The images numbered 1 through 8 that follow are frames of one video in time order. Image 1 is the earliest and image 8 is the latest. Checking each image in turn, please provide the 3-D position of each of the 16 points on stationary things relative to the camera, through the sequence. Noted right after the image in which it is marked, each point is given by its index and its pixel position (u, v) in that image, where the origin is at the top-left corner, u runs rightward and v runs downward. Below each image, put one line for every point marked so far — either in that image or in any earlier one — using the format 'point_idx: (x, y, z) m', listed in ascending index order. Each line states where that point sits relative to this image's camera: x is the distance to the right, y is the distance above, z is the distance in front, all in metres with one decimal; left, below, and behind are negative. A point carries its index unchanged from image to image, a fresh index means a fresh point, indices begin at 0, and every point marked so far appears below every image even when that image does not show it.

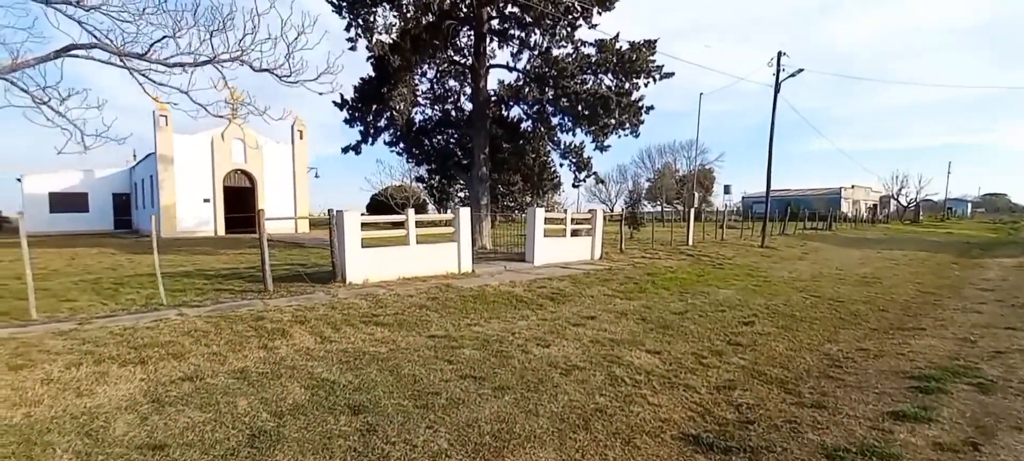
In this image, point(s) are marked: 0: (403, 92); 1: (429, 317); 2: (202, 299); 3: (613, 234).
0: (-3.2, +4.1, +14.3) m
1: (-1.1, -1.1, +6.5) m
2: (-4.5, -1.0, +7.1) m
3: (+3.8, -0.1, +18.3) m
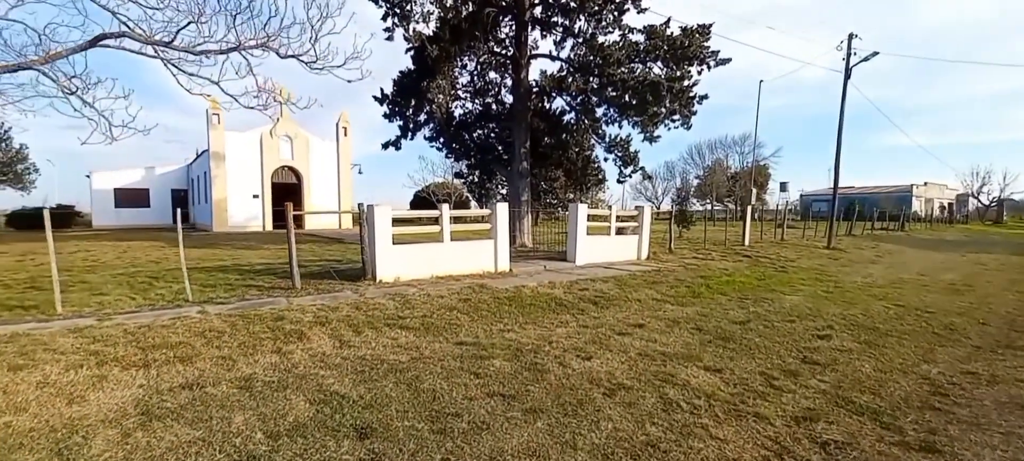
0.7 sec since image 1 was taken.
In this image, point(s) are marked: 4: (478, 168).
0: (-2.0, +4.2, +13.9) m
1: (-0.6, -1.1, +5.9) m
2: (-4.0, -0.9, +6.8) m
3: (+5.3, -0.1, +17.2) m
4: (-1.2, +2.2, +16.9) m
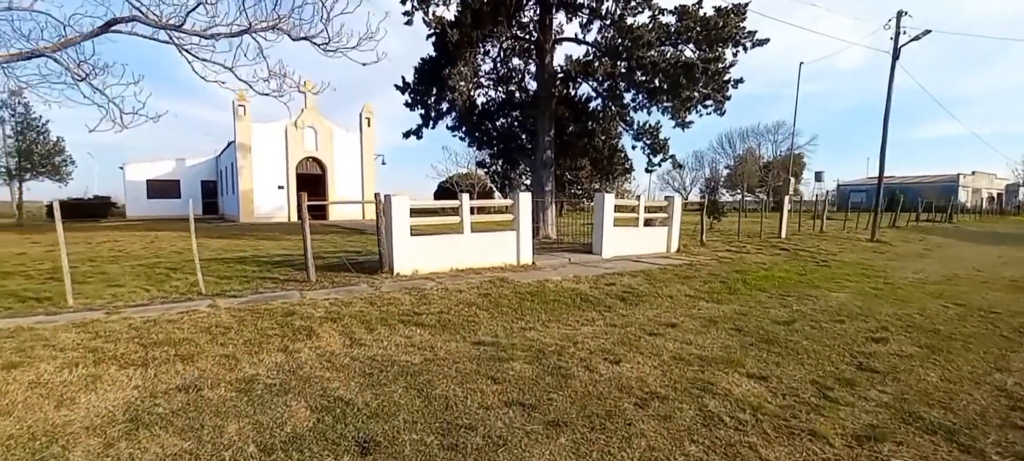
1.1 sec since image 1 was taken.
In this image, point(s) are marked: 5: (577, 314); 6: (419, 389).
0: (-1.3, +4.4, +13.5) m
1: (-0.4, -1.0, +5.6) m
2: (-3.7, -0.8, +6.6) m
3: (+6.1, +0.2, +16.6) m
4: (-0.4, +2.5, +16.5) m
5: (+0.8, -1.0, +5.9) m
6: (-0.7, -1.2, +3.6) m
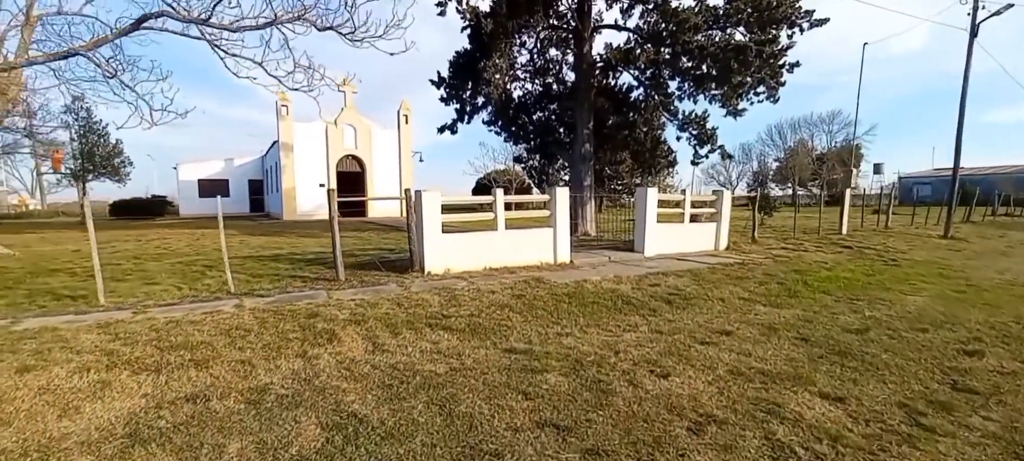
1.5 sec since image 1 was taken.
0: (-0.3, +4.5, +13.1) m
1: (0.0, -1.0, +5.2) m
2: (-3.2, -0.7, +6.5) m
3: (+7.3, +0.3, +15.6) m
4: (+0.9, +2.6, +16.1) m
5: (+1.2, -1.0, +5.4) m
6: (-0.5, -1.2, +3.2) m
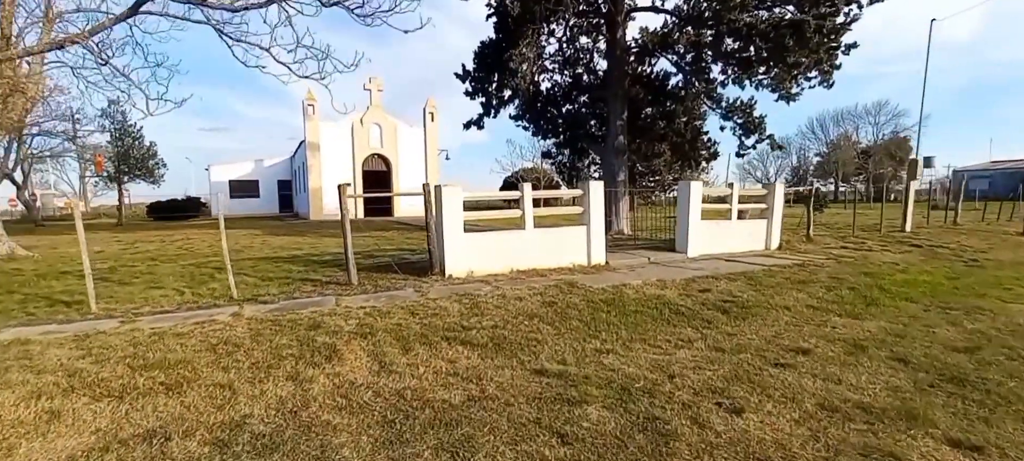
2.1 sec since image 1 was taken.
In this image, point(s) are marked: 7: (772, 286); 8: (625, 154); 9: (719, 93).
0: (+0.4, +4.5, +12.4) m
1: (+0.2, -1.0, +4.5) m
2: (-2.8, -0.7, +5.9) m
3: (+8.1, +0.4, +14.4) m
4: (+1.8, +2.6, +15.3) m
5: (+1.5, -0.9, +4.6) m
6: (-0.3, -1.1, +2.5) m
7: (+3.3, -0.7, +6.3) m
8: (+2.8, +1.9, +12.1) m
9: (+4.8, +3.2, +11.3) m
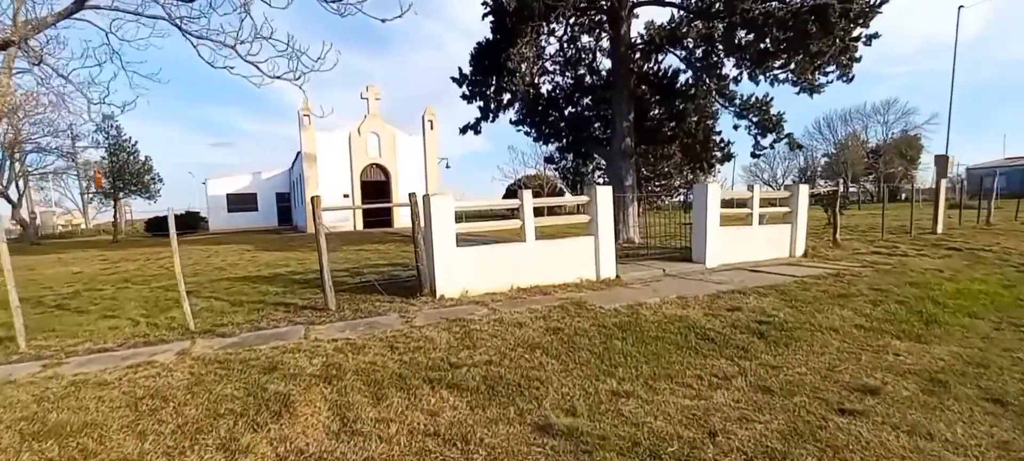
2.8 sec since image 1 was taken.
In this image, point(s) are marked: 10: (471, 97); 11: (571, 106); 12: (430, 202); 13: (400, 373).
0: (+0.3, +4.3, +11.7) m
1: (+0.2, -1.1, +3.7) m
2: (-2.9, -1.0, +5.2) m
3: (+8.2, +0.3, +13.6) m
4: (+1.8, +2.4, +14.5) m
5: (+1.4, -1.0, +3.8) m
6: (-0.3, -1.2, +1.8) m
7: (+3.3, -0.8, +5.5) m
8: (+2.8, +1.7, +11.4) m
9: (+4.7, +3.0, +10.5) m
10: (-1.1, +3.7, +13.5) m
11: (+1.7, +3.5, +13.8) m
12: (-1.0, +0.3, +5.8) m
13: (-0.8, -1.0, +3.6) m
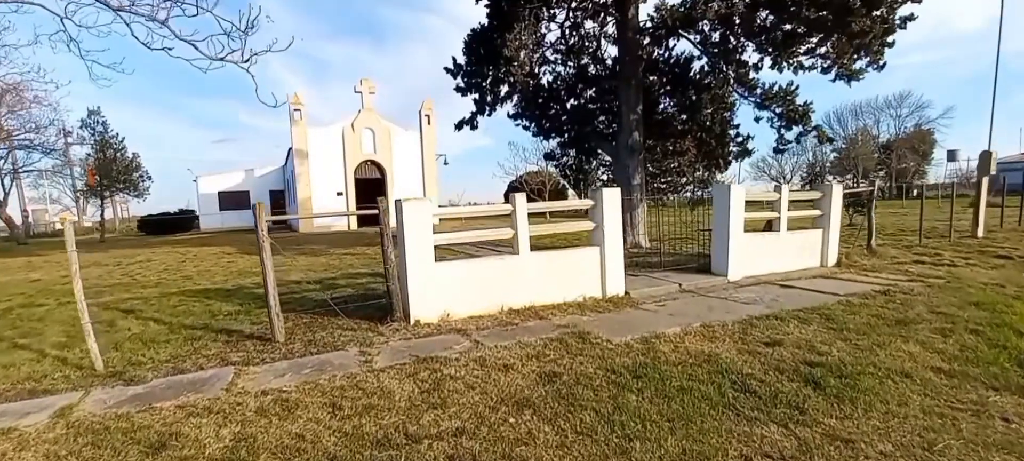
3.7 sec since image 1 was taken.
0: (+0.2, +4.2, +10.7) m
1: (+0.1, -1.2, +2.7) m
2: (-3.0, -1.1, +4.2) m
3: (+8.1, +0.2, +12.6) m
4: (+1.7, +2.3, +13.5) m
5: (+1.3, -1.2, +2.8) m
6: (-0.5, -1.4, +0.8) m
7: (+3.2, -0.9, +4.5) m
8: (+2.7, +1.6, +10.3) m
9: (+4.7, +2.9, +9.5) m
10: (-1.2, +3.7, +12.5) m
11: (+1.6, +3.5, +12.7) m
12: (-1.1, +0.2, +4.8) m
13: (-0.9, -1.2, +2.6) m
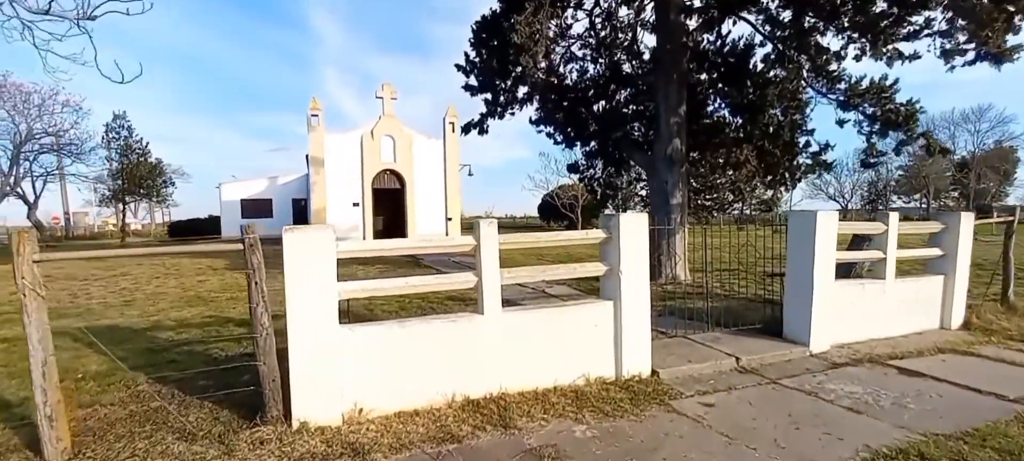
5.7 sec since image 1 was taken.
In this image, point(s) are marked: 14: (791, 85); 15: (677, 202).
0: (+0.5, +3.7, +8.8) m
1: (-0.4, -1.5, +0.8) m
2: (-3.4, -1.3, +2.5) m
3: (+8.4, -0.5, +10.0) m
4: (+2.1, +1.8, +11.5) m
5: (+0.8, -1.5, +0.8) m
6: (-1.1, -1.6, -1.1) m
7: (+2.8, -1.3, +2.3) m
8: (+2.9, +1.1, +8.2) m
9: (+4.8, +2.4, +7.2) m
10: (-0.8, +3.2, +10.8) m
11: (+2.0, +2.9, +10.8) m
12: (-1.4, -0.1, +3.0) m
13: (-1.5, -1.4, +0.8) m
14: (+4.3, +2.2, +7.7) m
15: (+2.8, +0.5, +8.1) m
